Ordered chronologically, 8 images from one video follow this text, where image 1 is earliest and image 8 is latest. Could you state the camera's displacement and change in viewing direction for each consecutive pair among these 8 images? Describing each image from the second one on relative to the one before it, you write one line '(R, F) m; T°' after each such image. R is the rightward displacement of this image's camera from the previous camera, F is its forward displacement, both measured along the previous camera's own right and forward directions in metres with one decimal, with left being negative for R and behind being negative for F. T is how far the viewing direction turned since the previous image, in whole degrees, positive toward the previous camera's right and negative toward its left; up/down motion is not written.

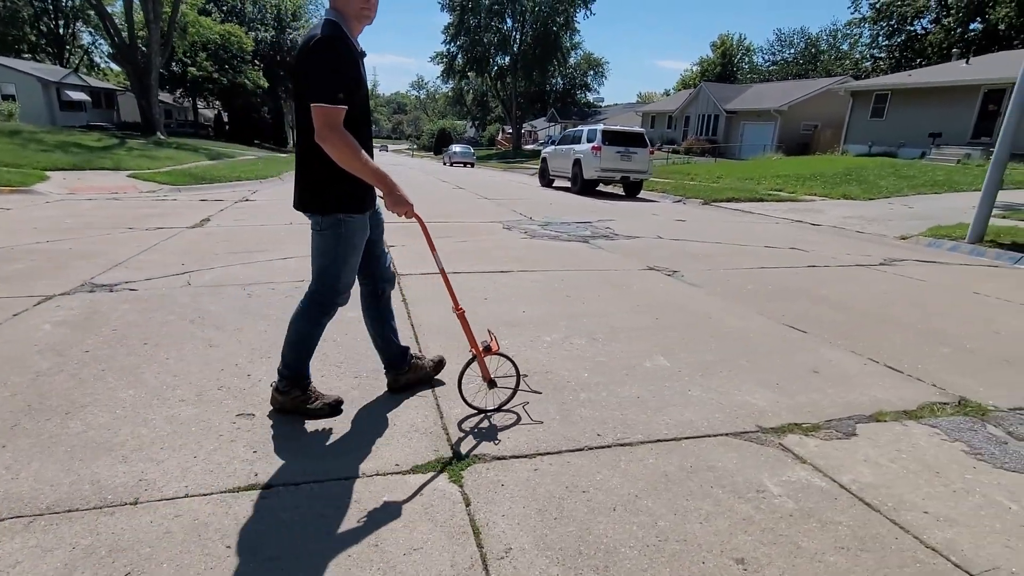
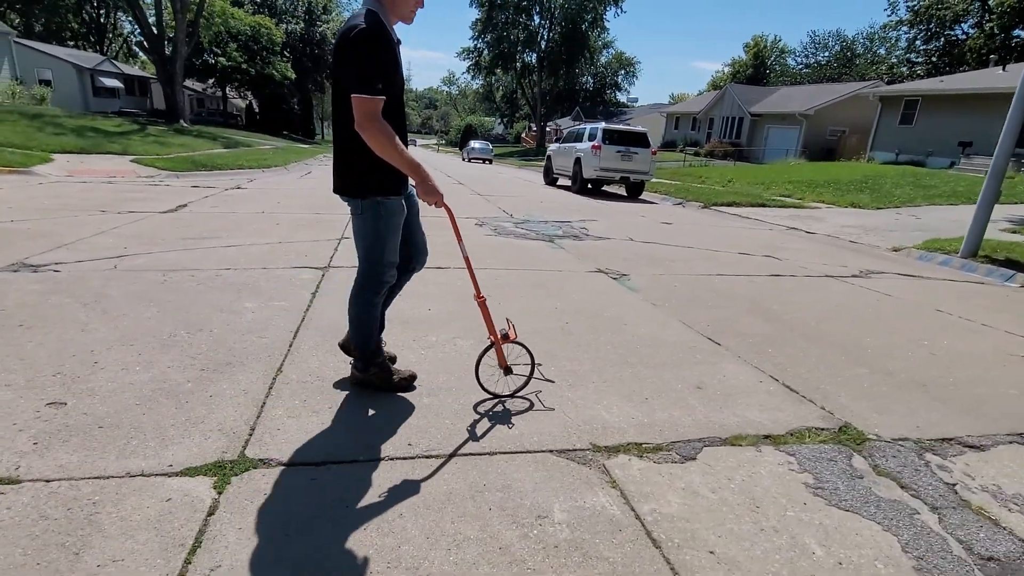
(+0.9, +0.2) m; -3°
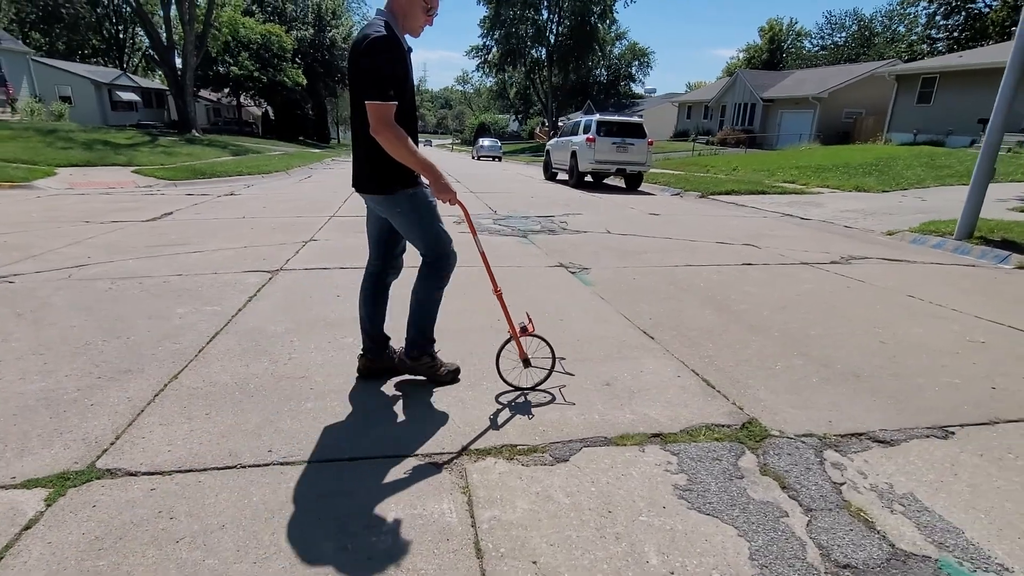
(+0.7, +0.1) m; -2°
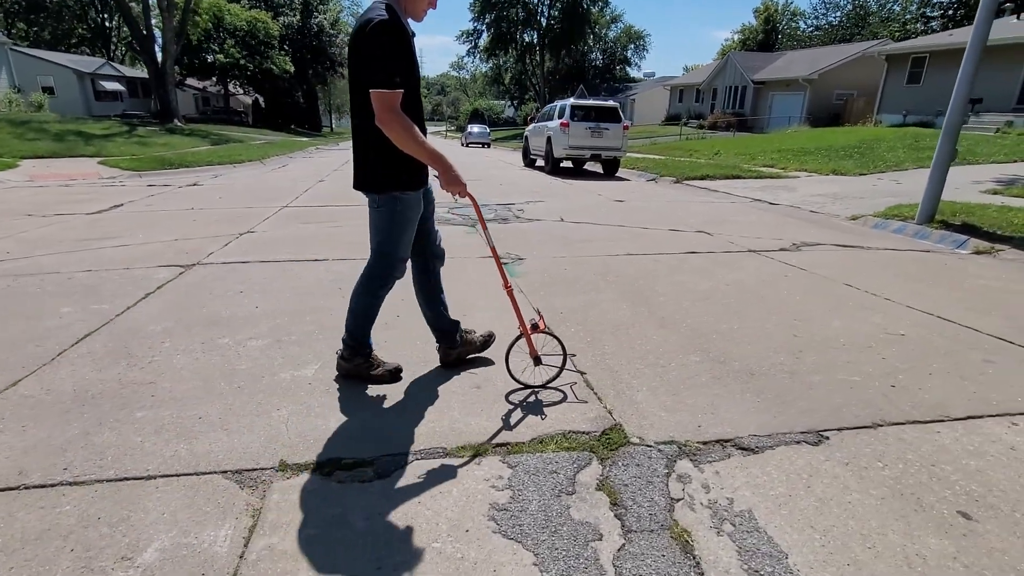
(+0.7, +0.2) m; 0°
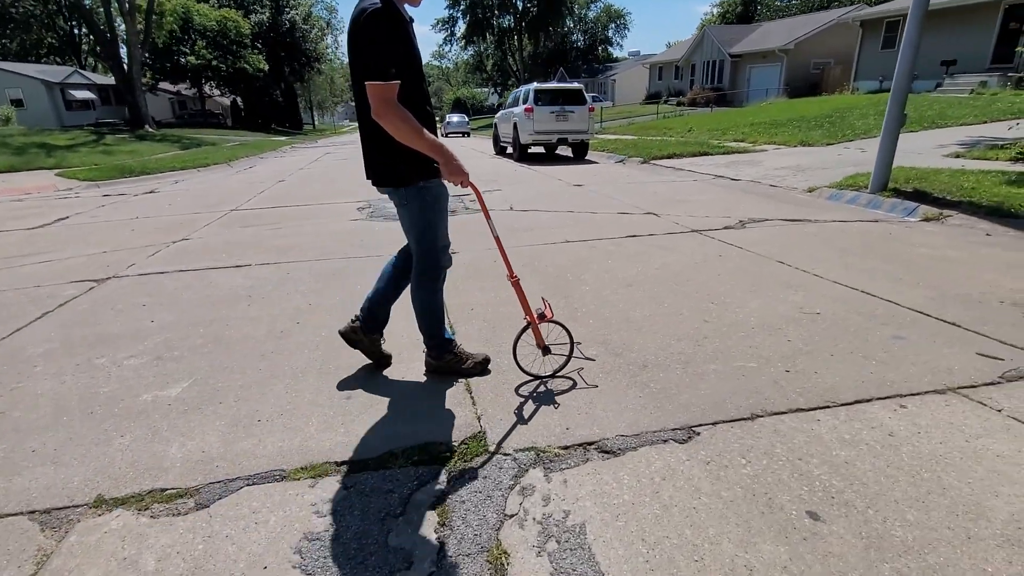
(+0.6, +0.2) m; 0°
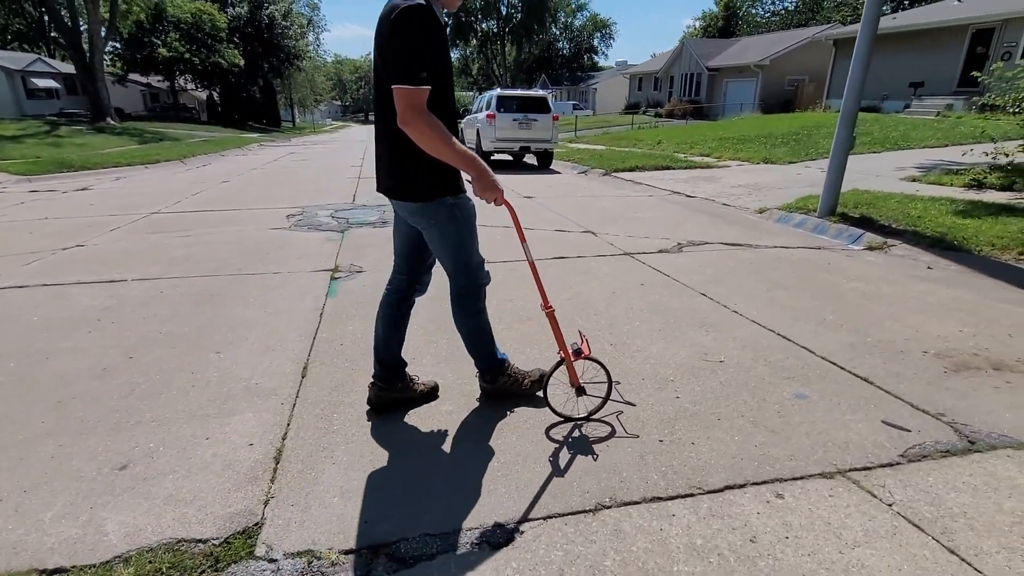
(+0.6, +0.4) m; +2°
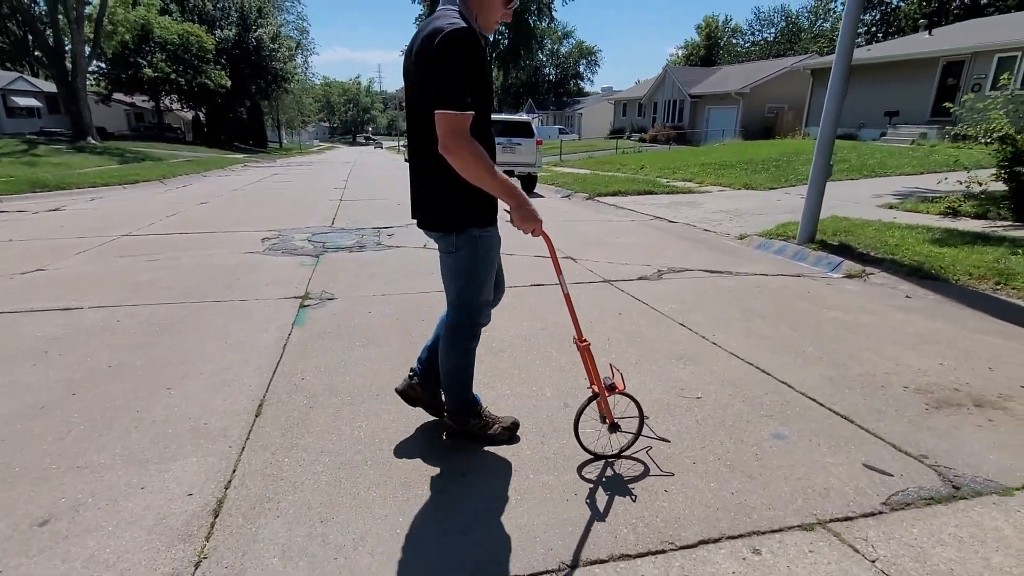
(+0.1, +0.1) m; +1°
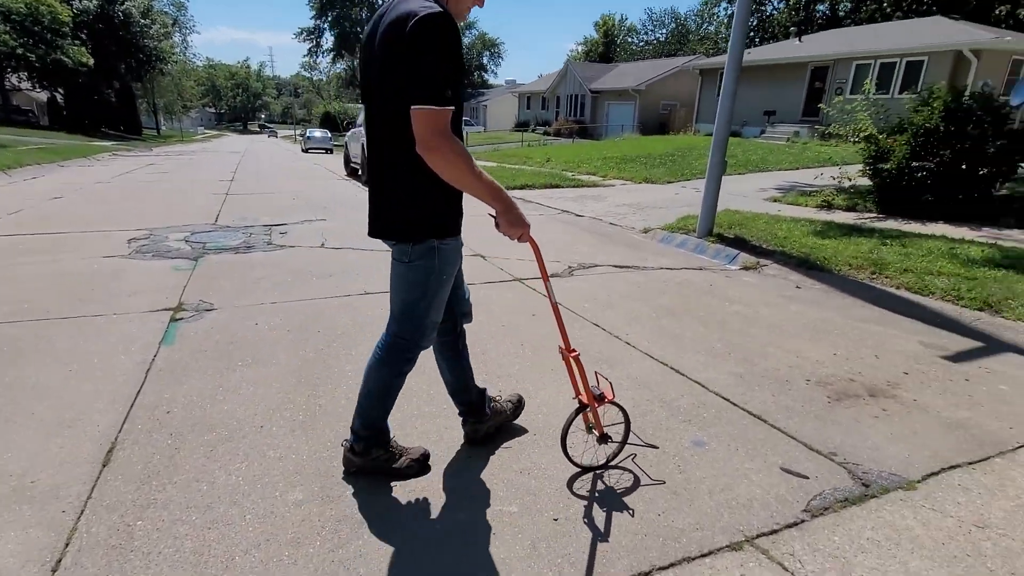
(0.0, +0.2) m; +10°
